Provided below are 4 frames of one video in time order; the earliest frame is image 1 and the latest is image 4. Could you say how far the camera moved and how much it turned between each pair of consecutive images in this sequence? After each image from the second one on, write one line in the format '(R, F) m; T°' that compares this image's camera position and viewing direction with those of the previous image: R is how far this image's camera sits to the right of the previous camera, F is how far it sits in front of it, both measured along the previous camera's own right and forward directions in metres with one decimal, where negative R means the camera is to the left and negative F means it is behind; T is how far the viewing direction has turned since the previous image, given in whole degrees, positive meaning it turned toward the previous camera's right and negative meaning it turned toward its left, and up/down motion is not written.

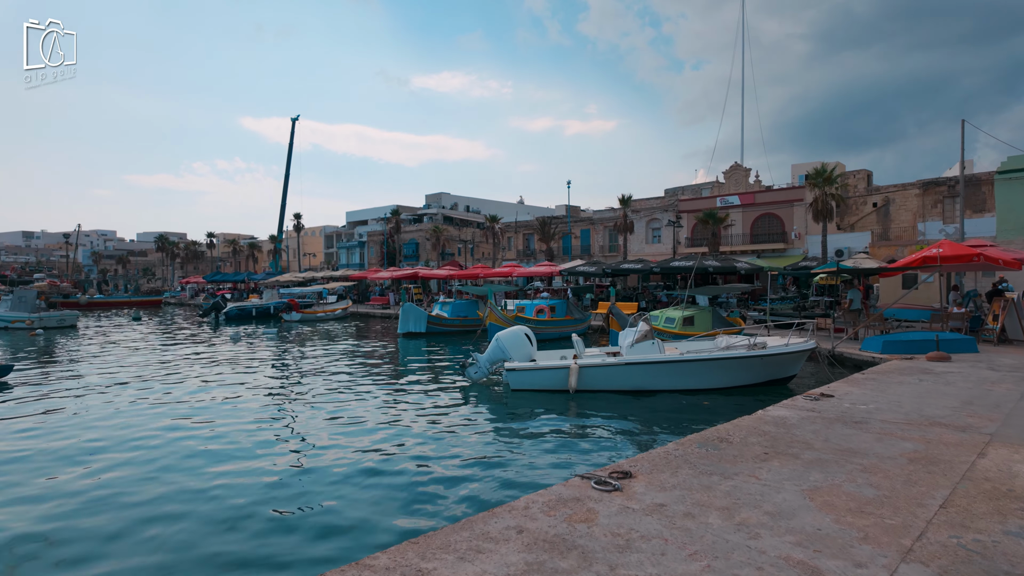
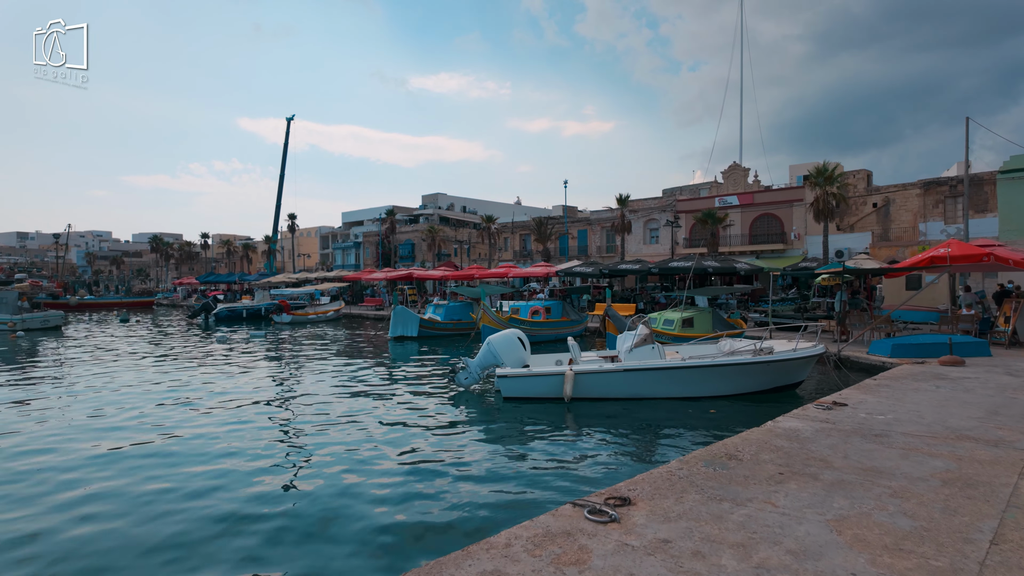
(+0.1, +0.7) m; 0°
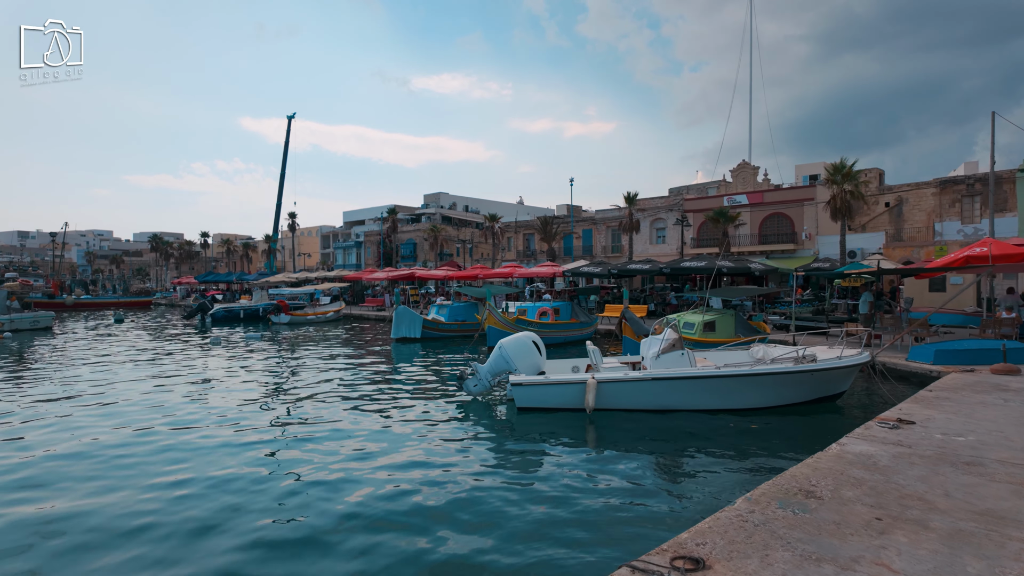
(-0.3, +1.1) m; 0°
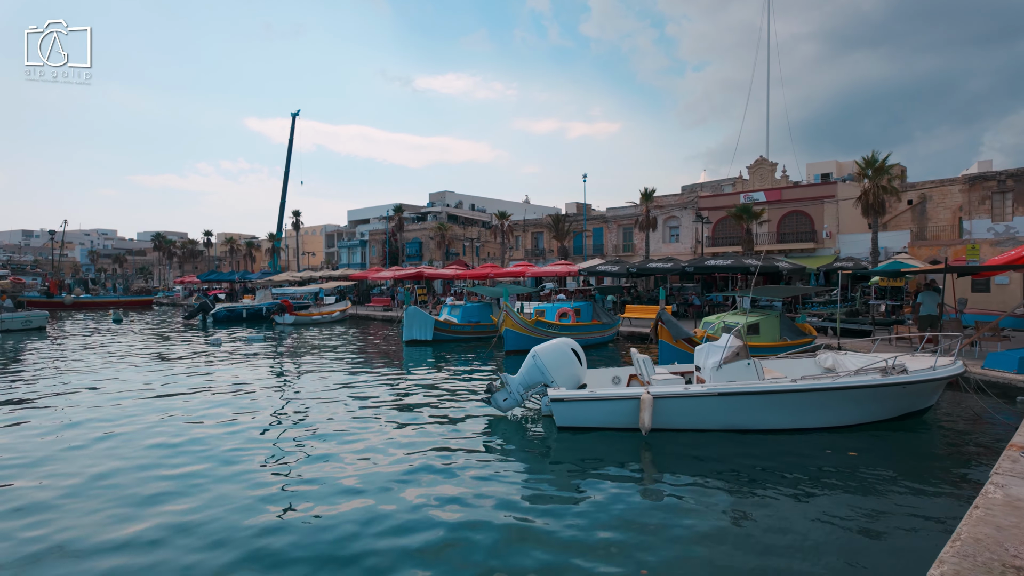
(-0.6, +1.5) m; 0°
